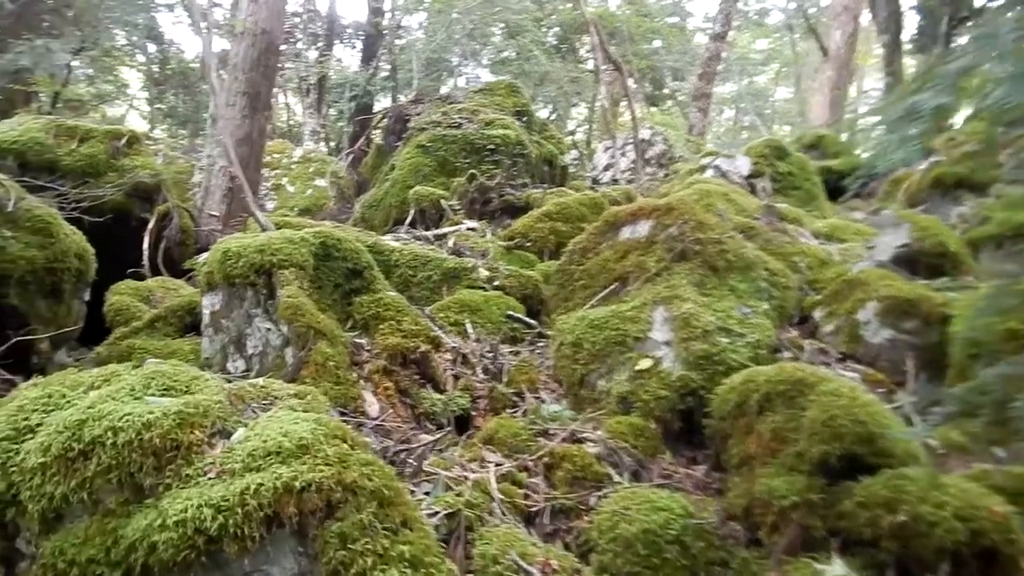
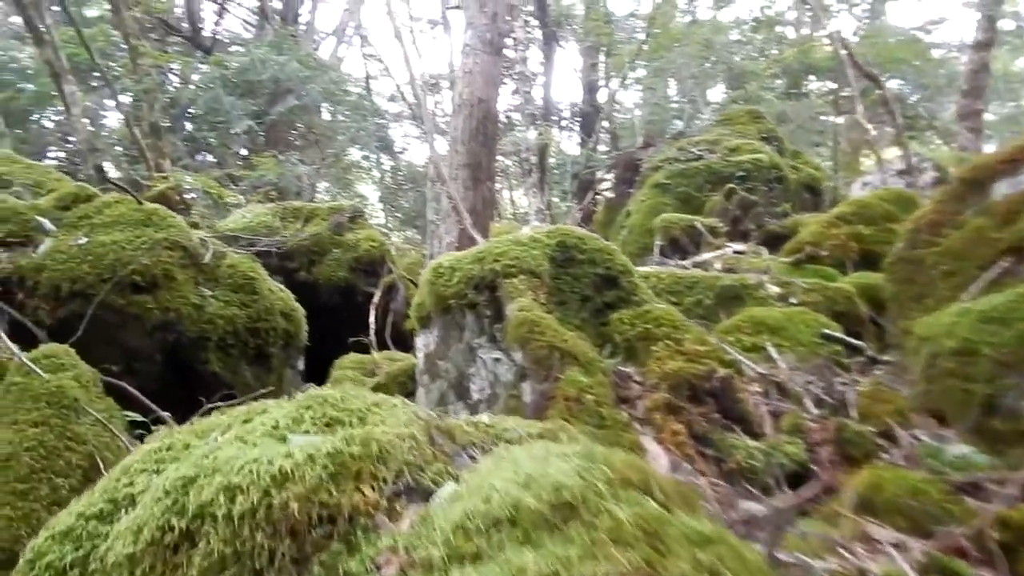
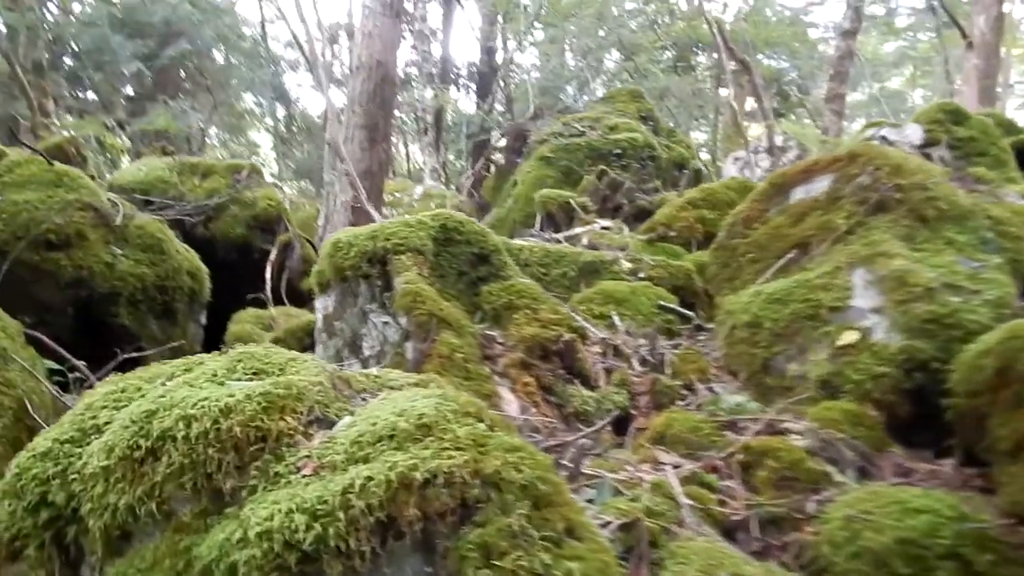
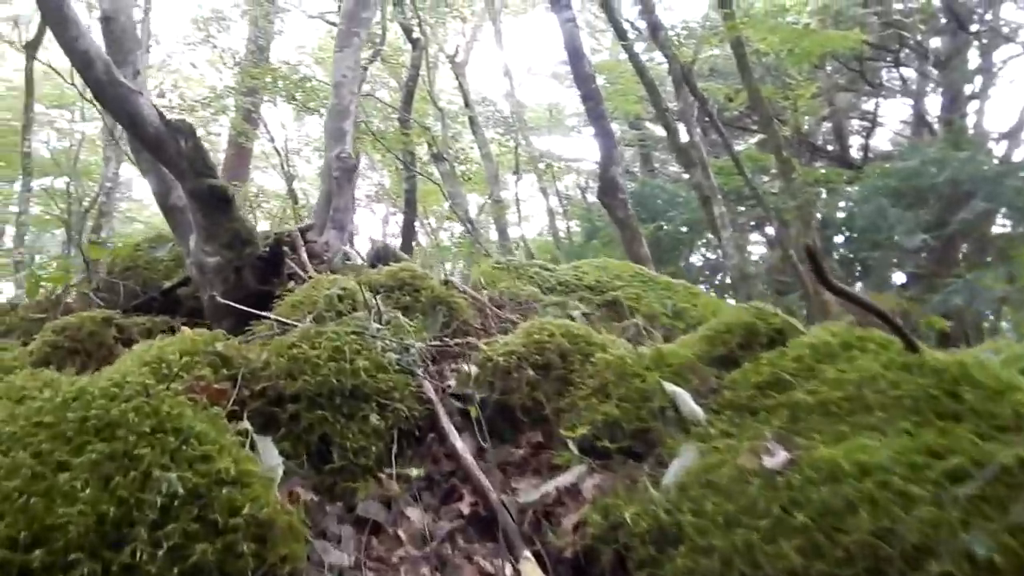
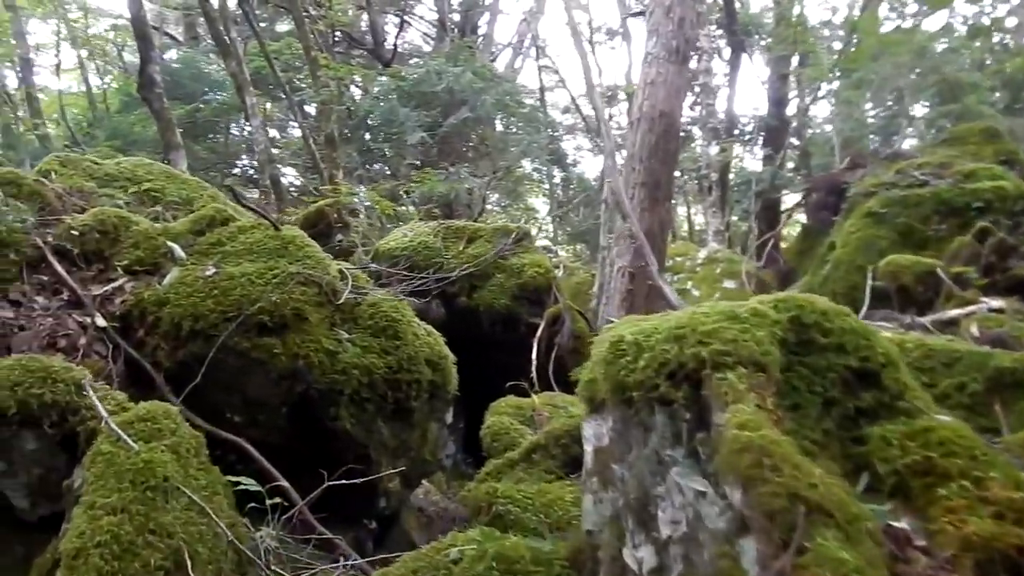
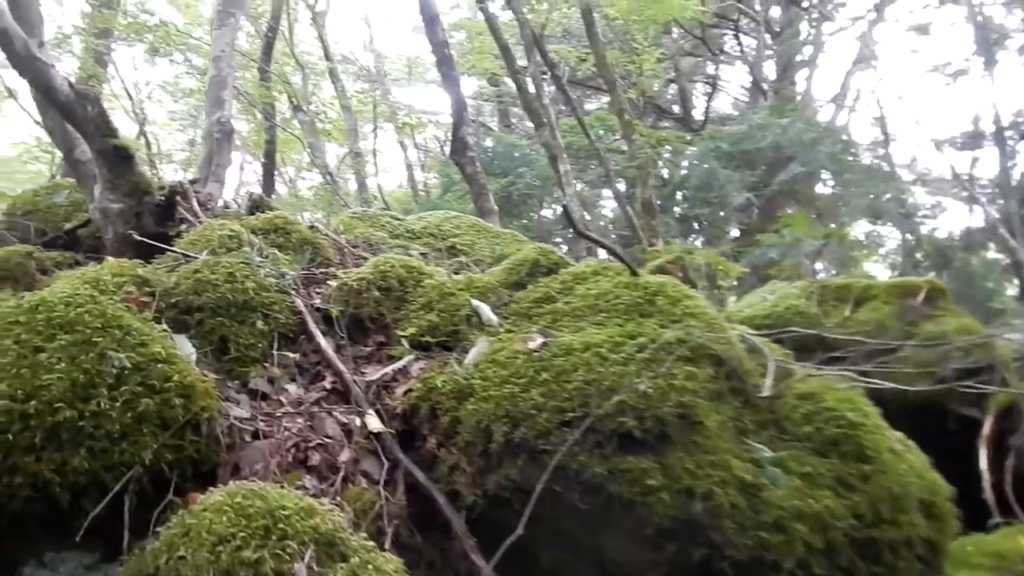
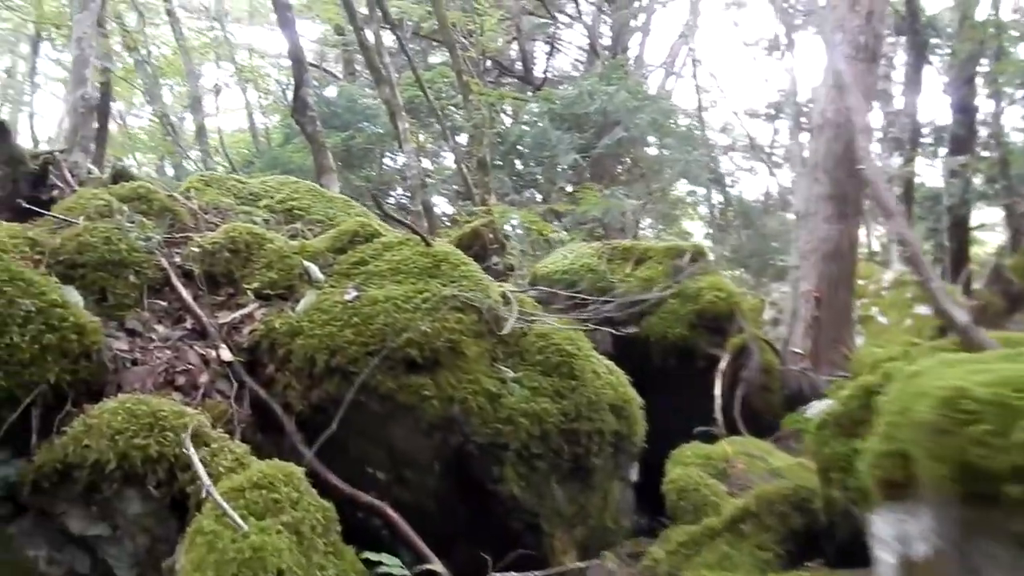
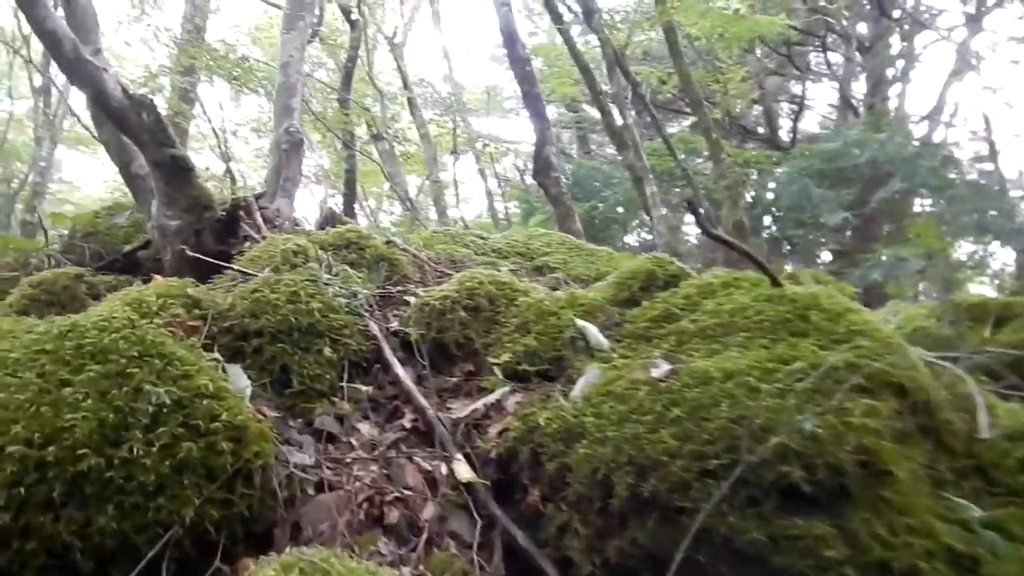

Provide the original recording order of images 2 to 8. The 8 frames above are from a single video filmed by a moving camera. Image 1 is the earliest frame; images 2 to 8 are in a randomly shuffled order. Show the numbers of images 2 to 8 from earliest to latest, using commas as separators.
3, 2, 5, 7, 6, 8, 4
